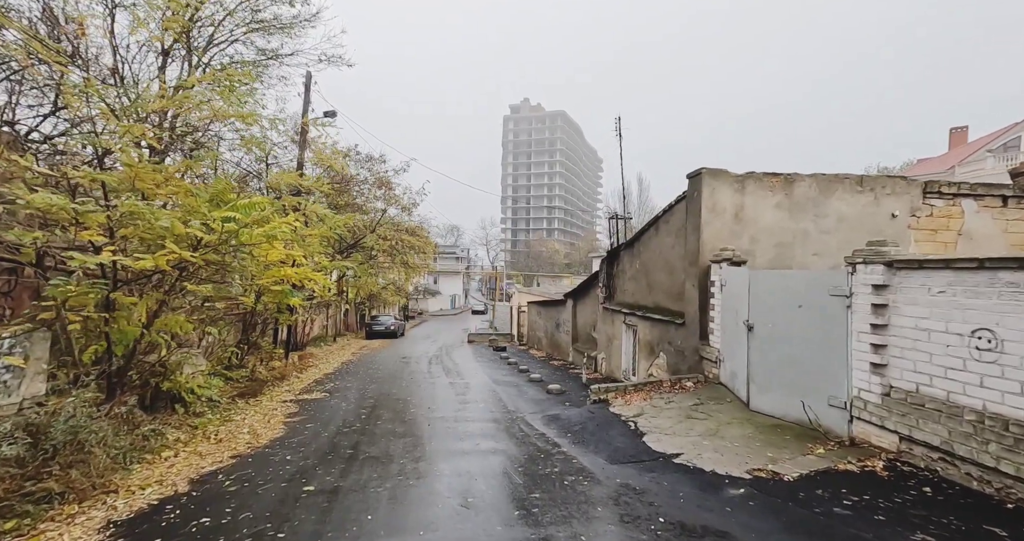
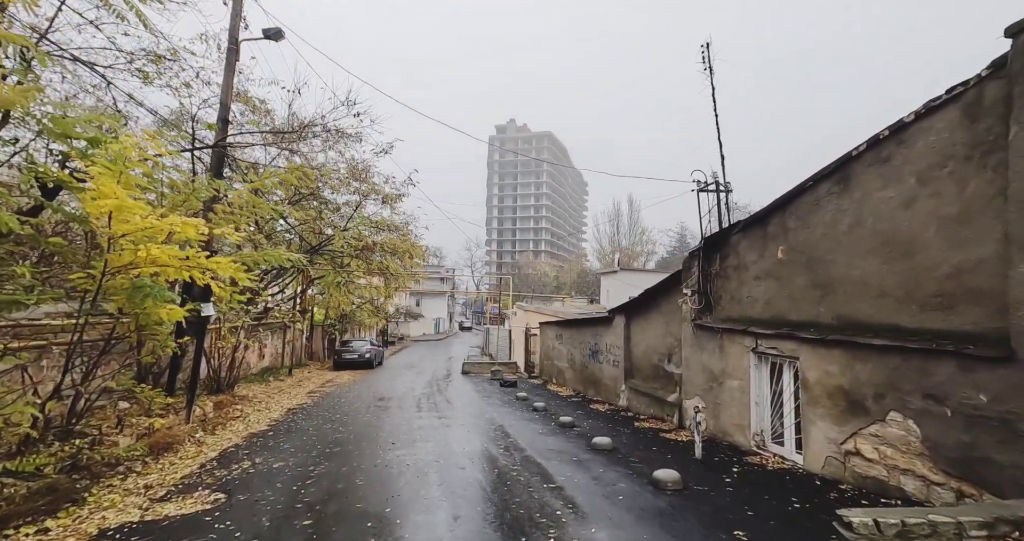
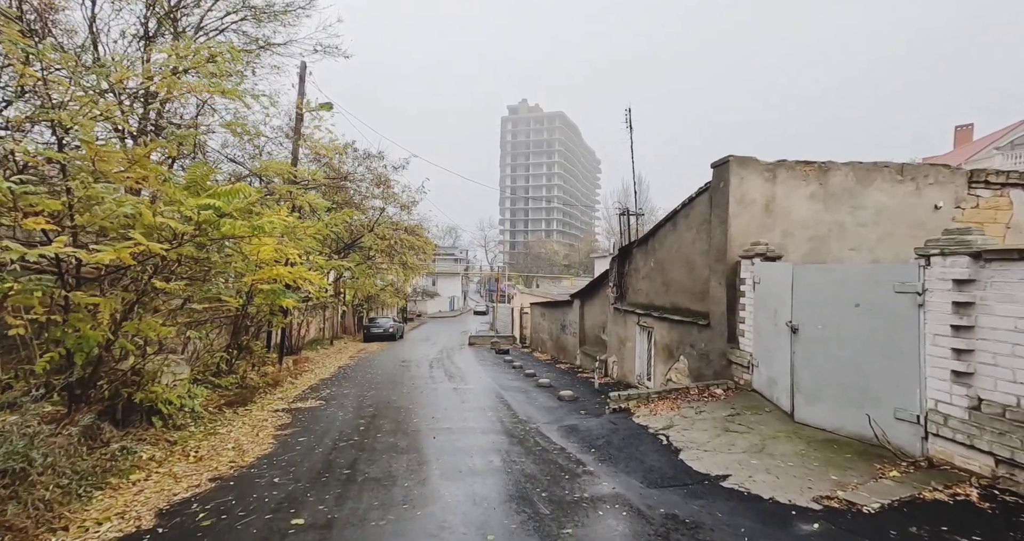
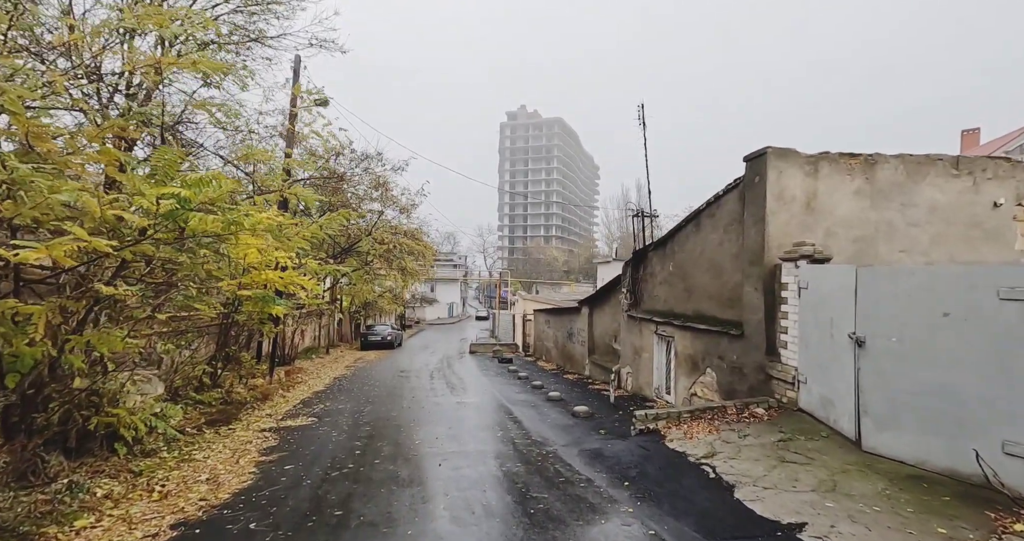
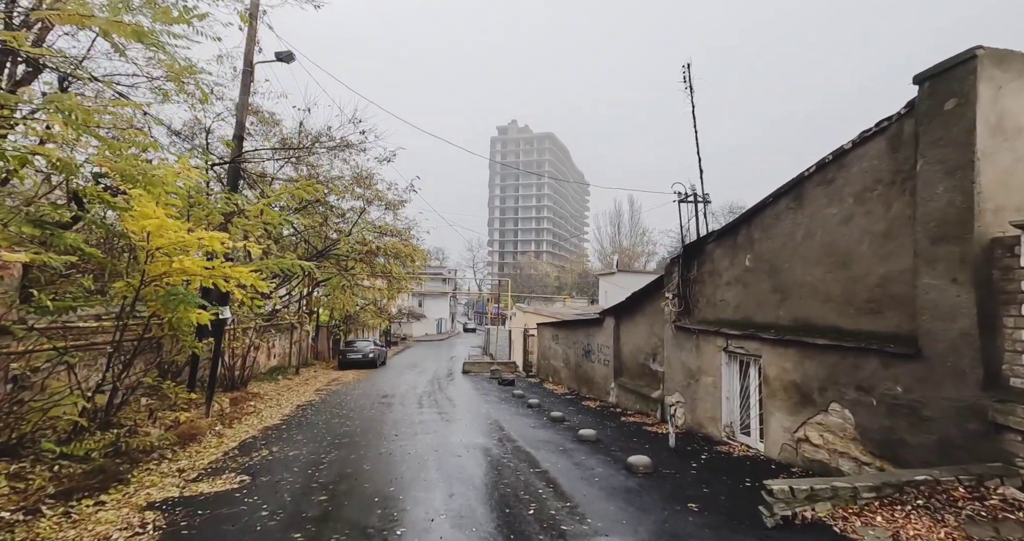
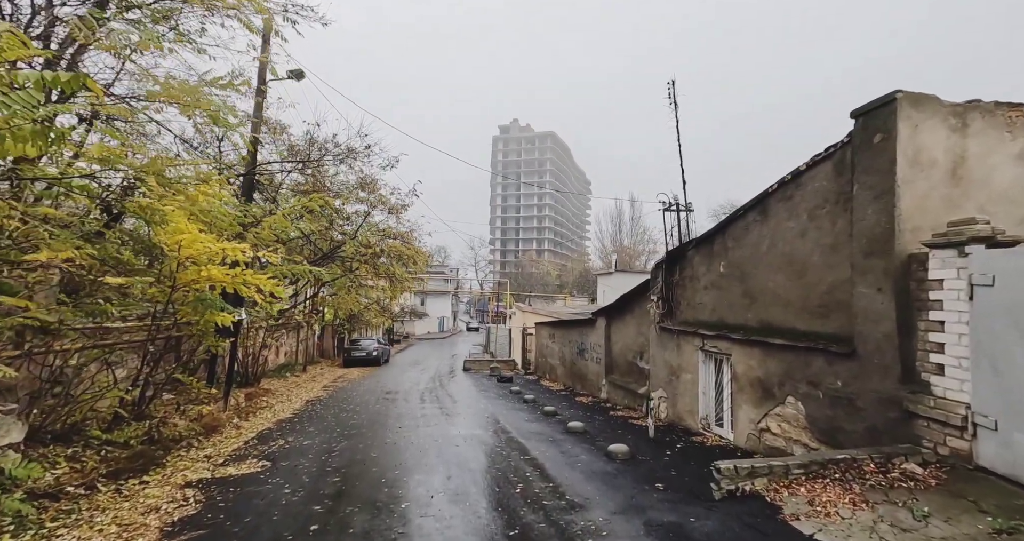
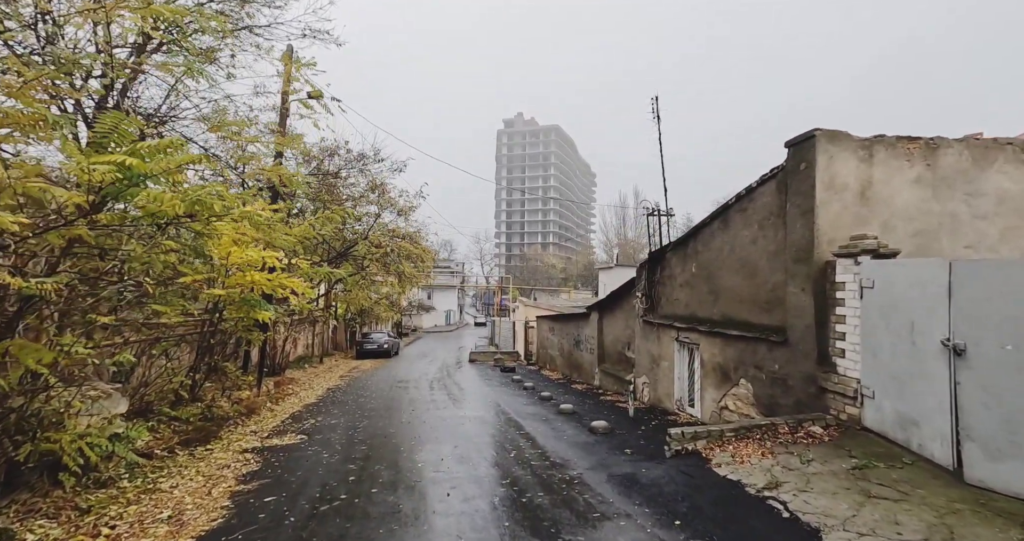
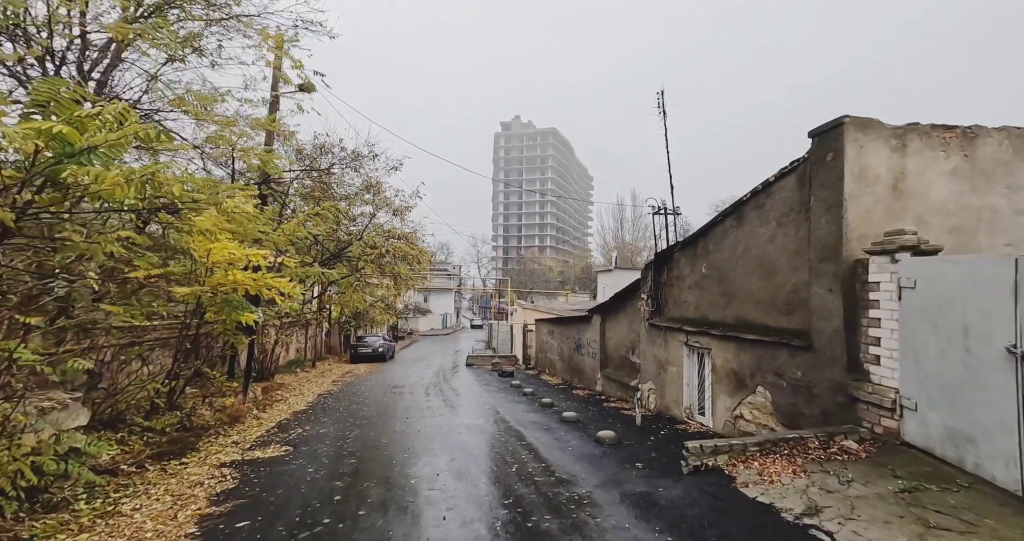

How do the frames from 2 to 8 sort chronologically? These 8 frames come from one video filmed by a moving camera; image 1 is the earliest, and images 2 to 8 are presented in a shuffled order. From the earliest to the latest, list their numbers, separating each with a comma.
3, 4, 7, 8, 6, 5, 2
